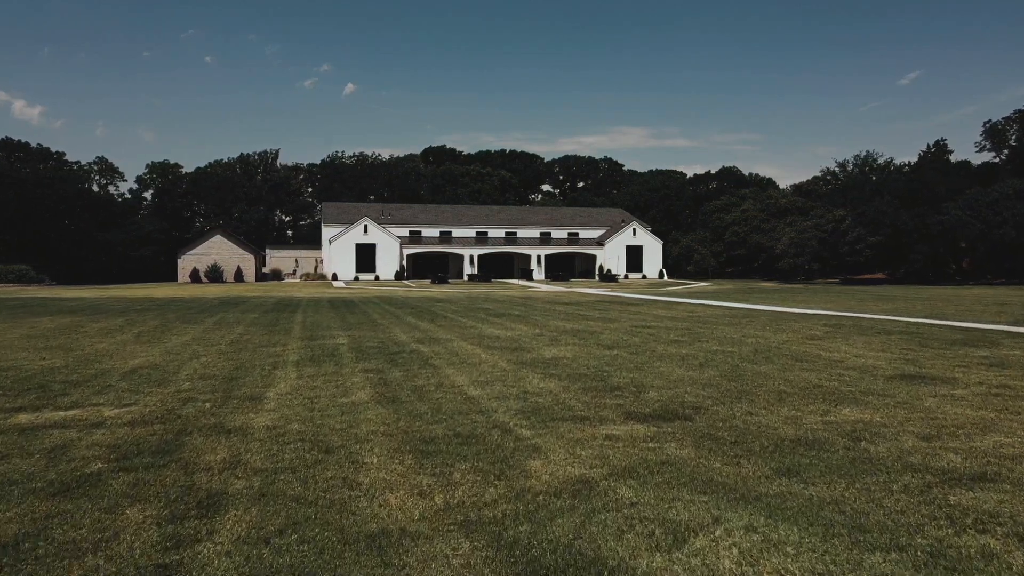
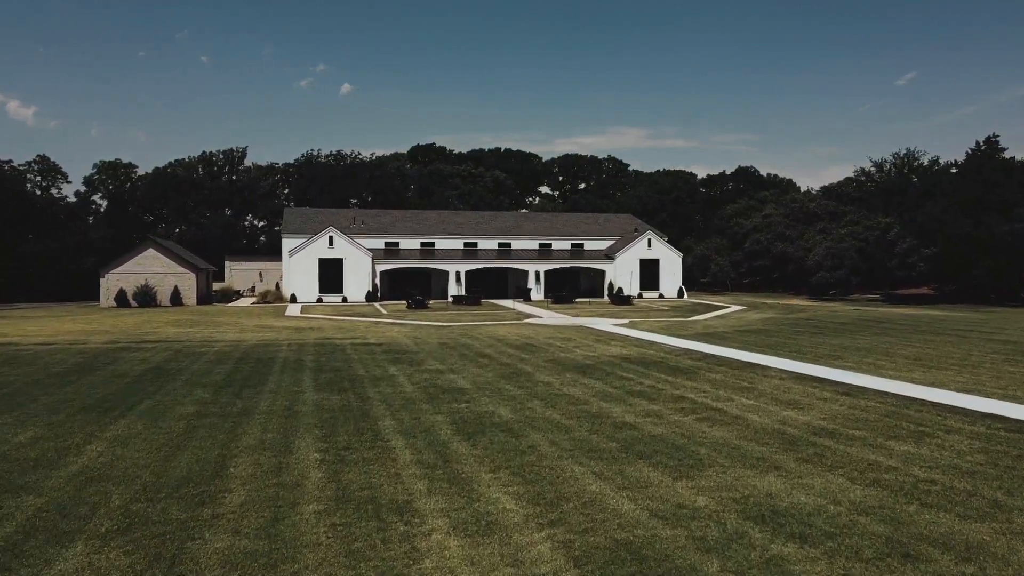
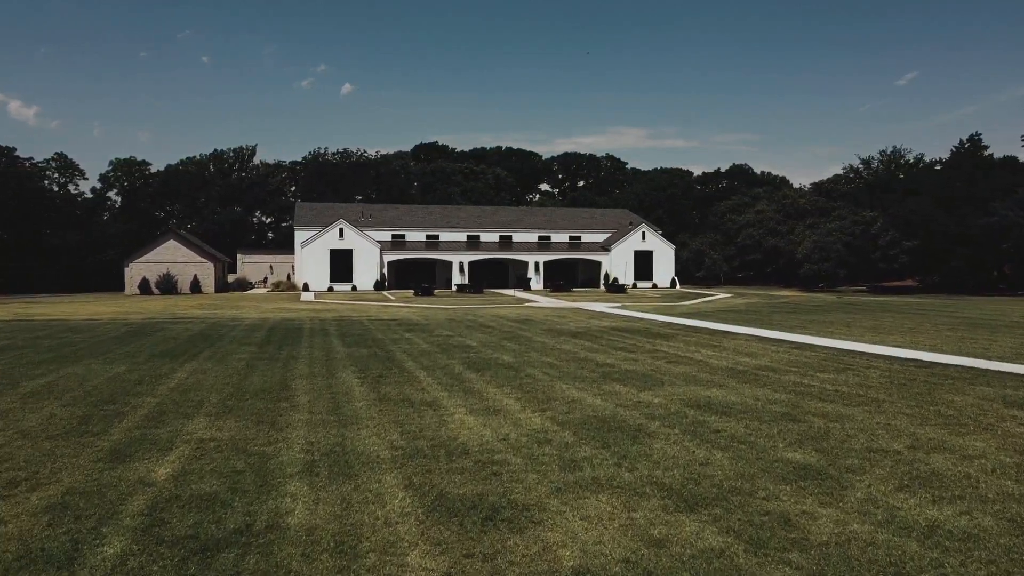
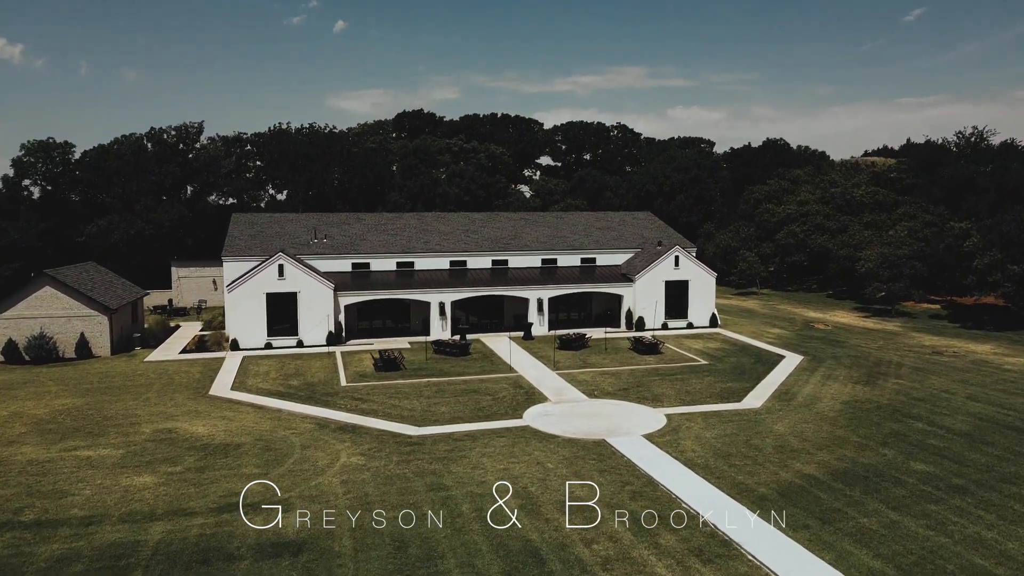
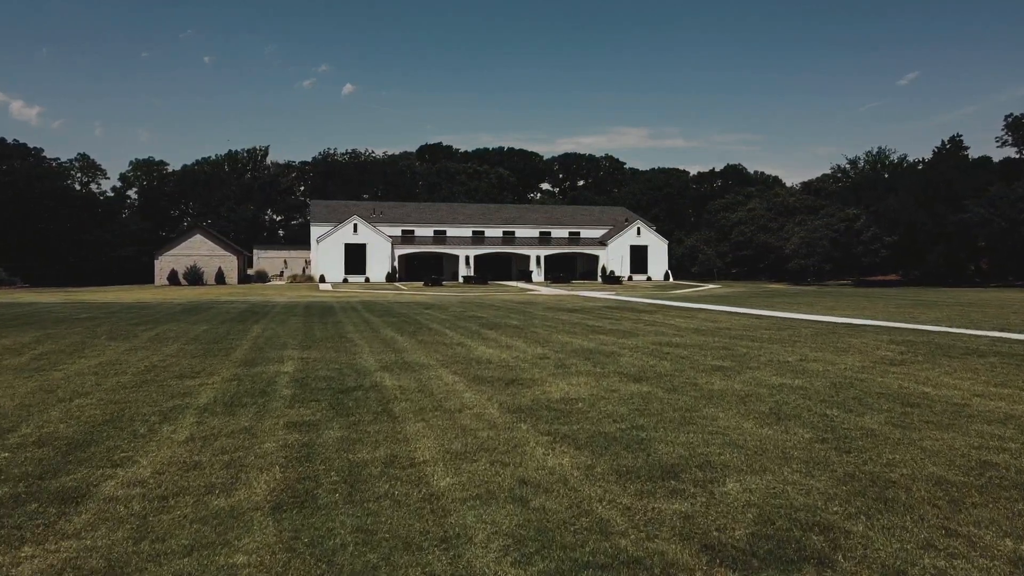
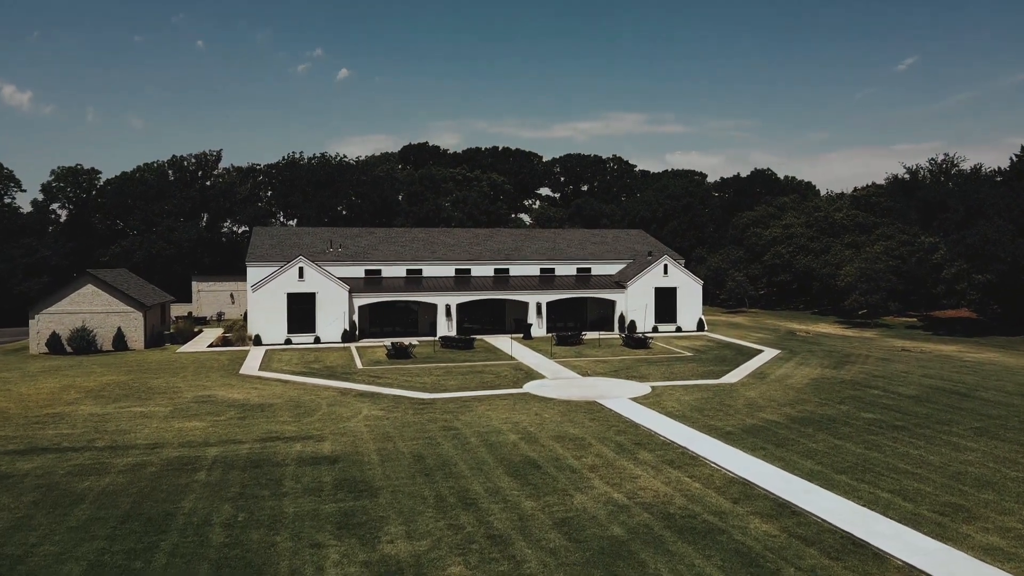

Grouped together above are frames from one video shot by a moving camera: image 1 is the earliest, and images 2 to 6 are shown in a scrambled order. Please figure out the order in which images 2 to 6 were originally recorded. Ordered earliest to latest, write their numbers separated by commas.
5, 3, 2, 6, 4
